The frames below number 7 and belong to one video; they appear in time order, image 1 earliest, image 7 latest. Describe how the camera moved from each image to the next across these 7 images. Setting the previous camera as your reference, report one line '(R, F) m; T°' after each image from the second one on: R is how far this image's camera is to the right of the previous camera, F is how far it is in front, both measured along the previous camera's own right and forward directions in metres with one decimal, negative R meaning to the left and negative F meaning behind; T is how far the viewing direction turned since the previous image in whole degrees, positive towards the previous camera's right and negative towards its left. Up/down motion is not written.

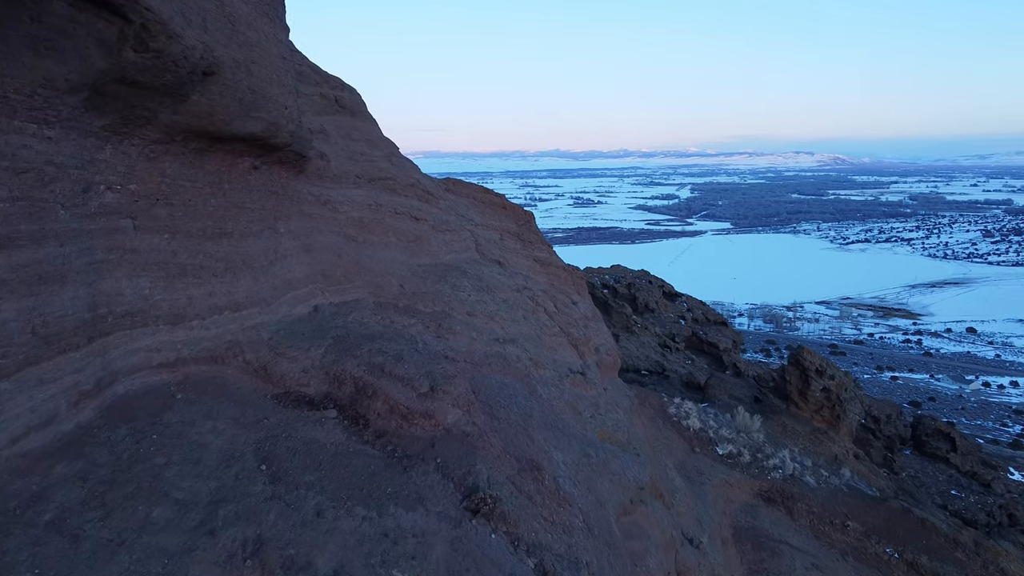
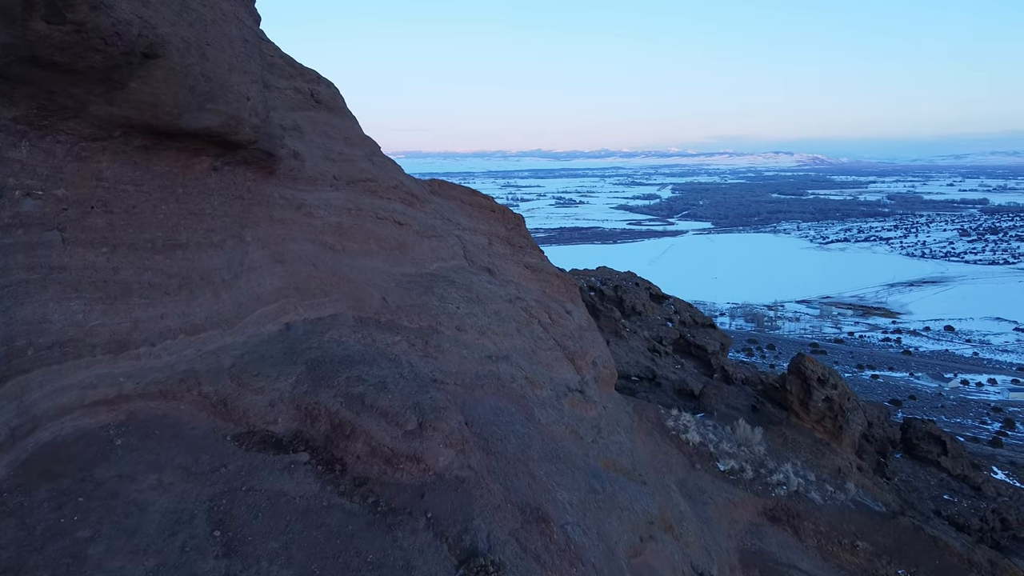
(-0.2, +1.2) m; +1°
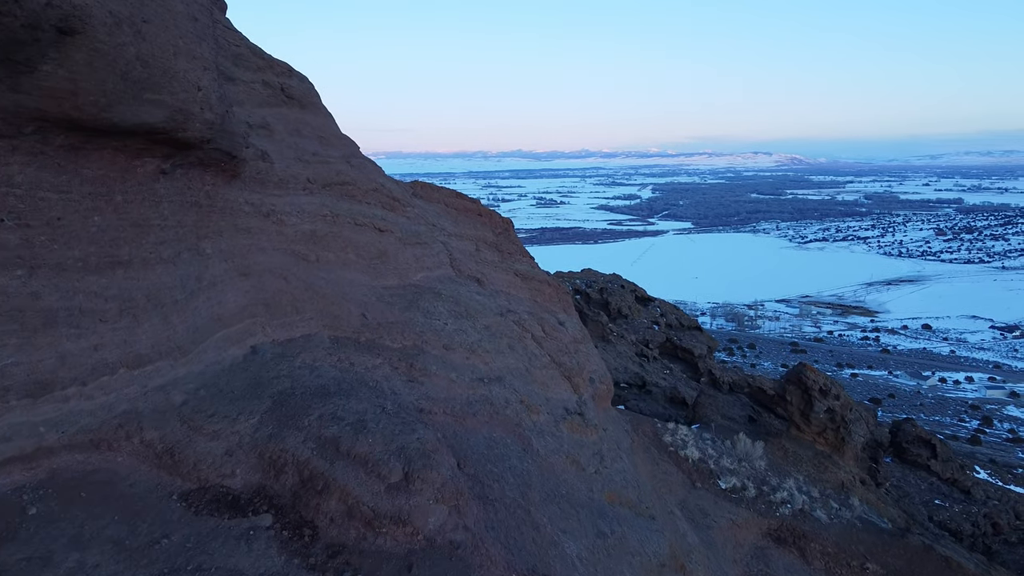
(-0.2, +1.2) m; +1°
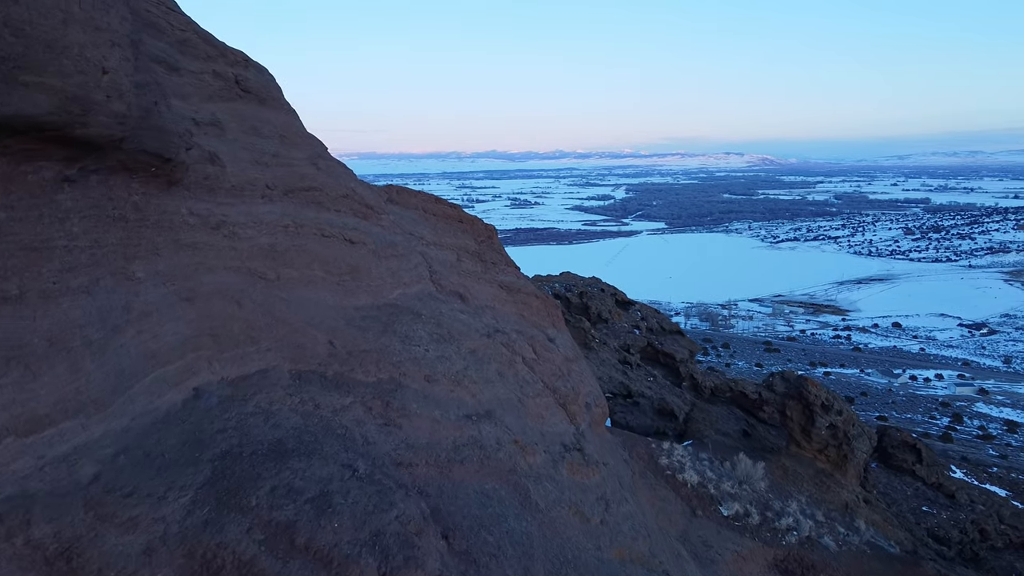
(-0.2, +1.5) m; +2°
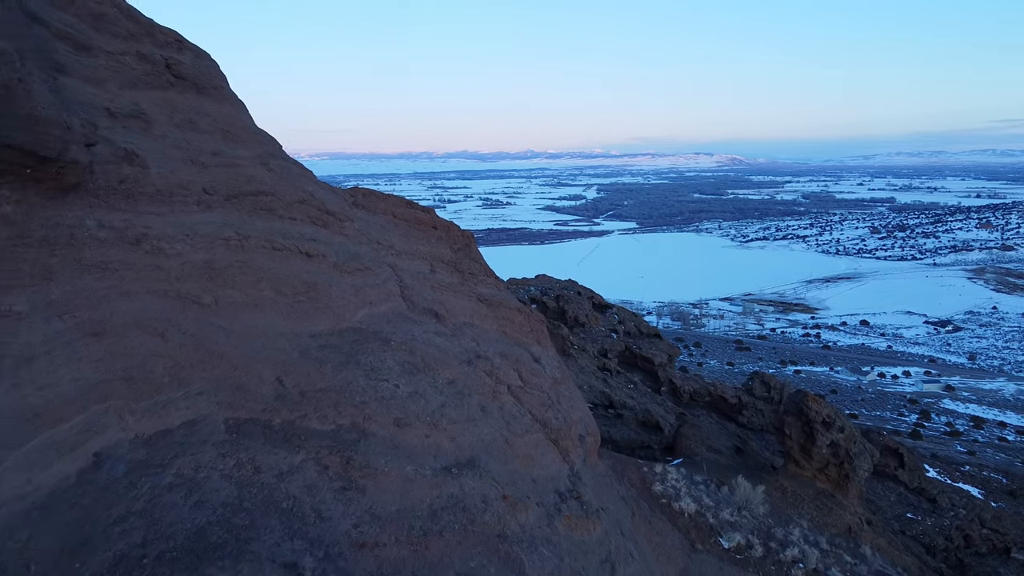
(-0.1, +1.6) m; +2°
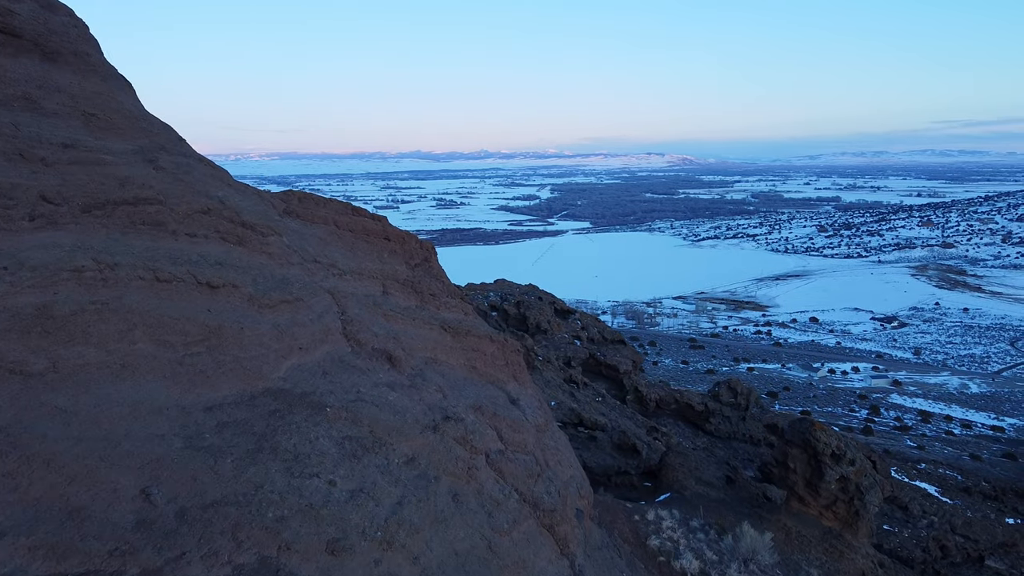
(-0.2, +2.7) m; +3°
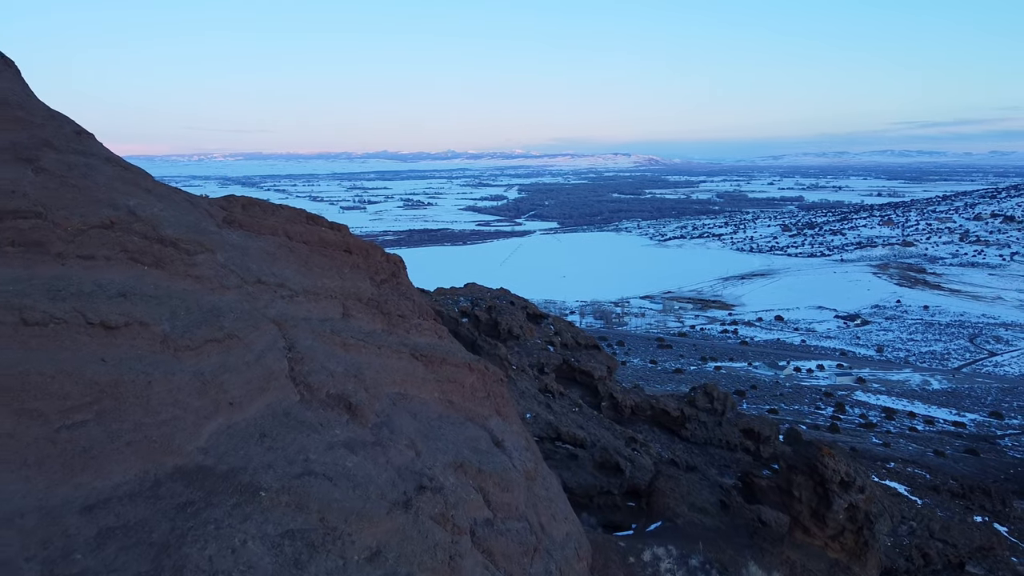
(-0.2, +1.7) m; +2°
